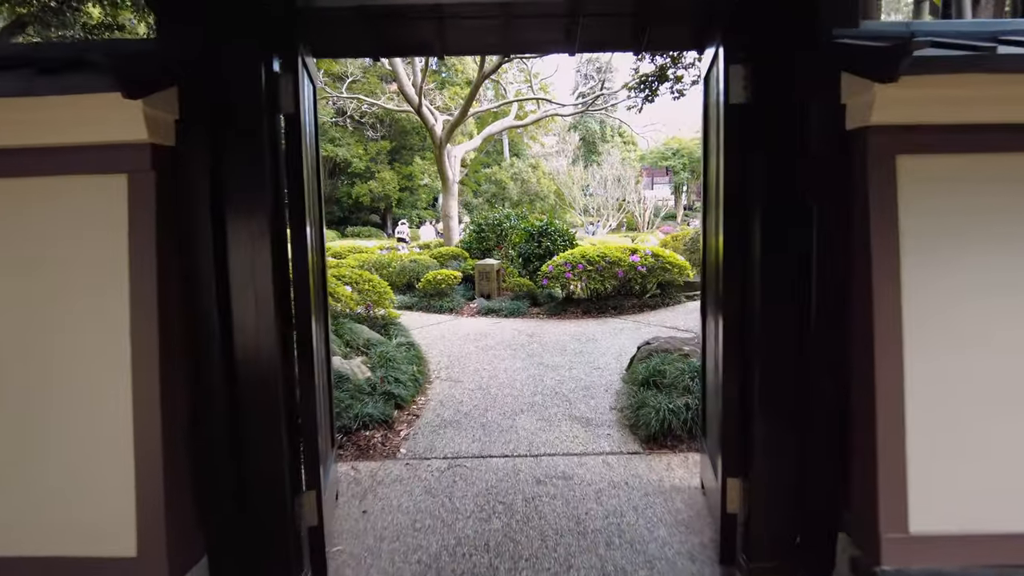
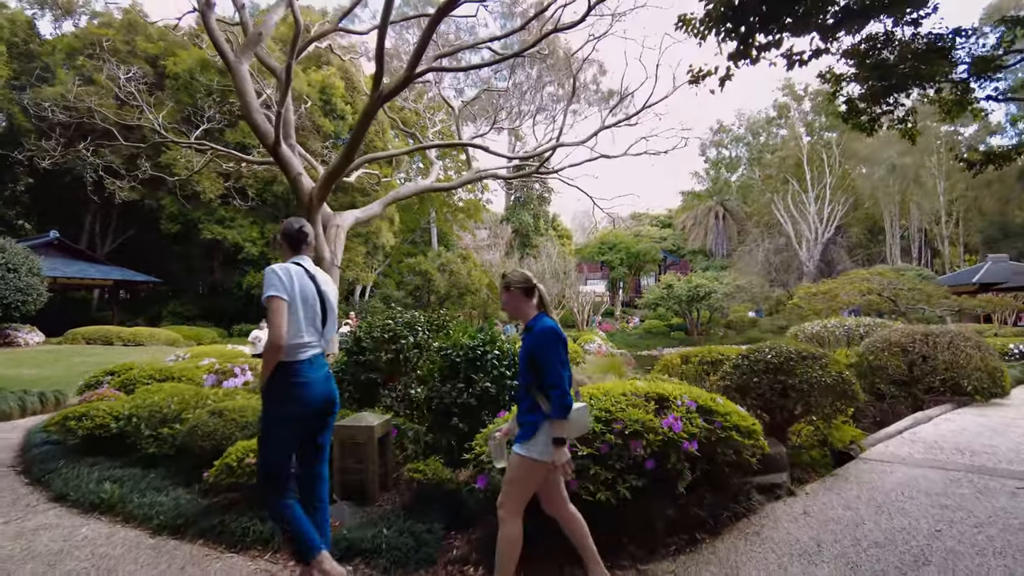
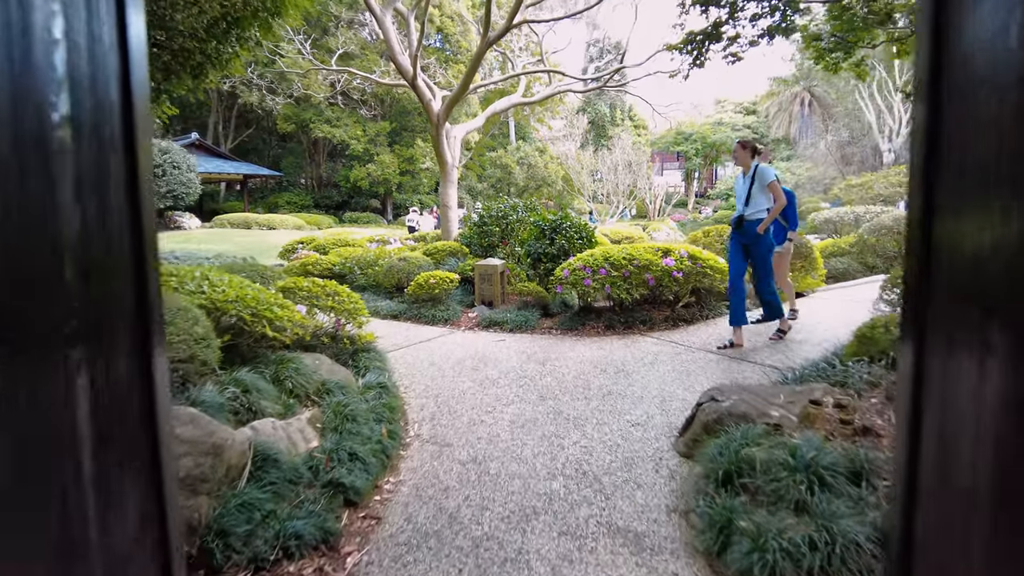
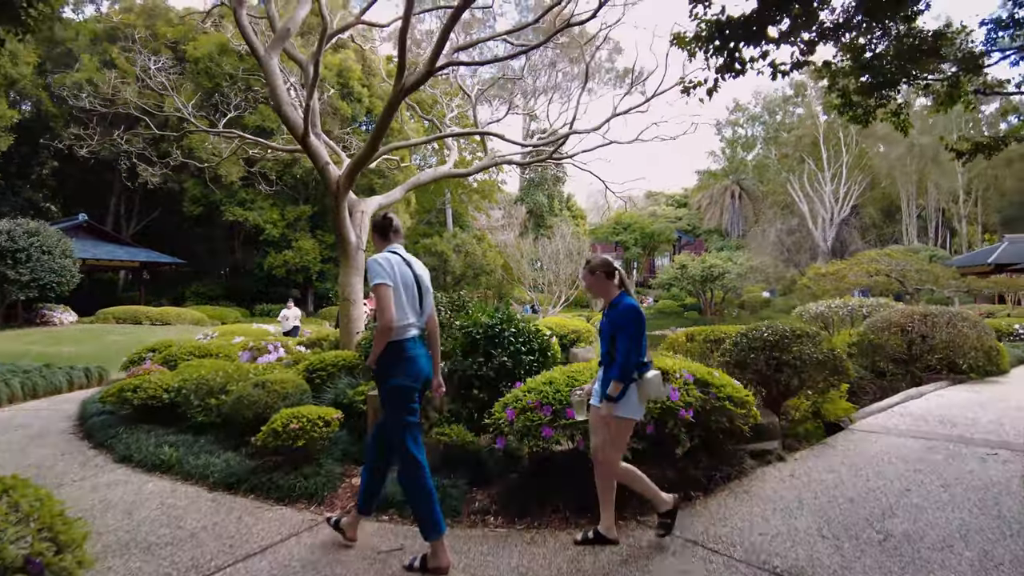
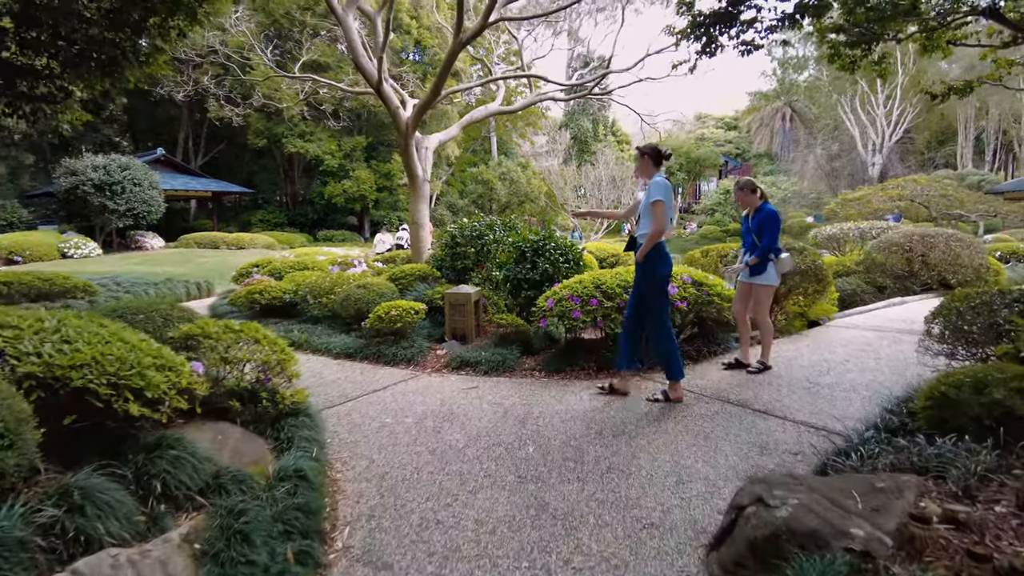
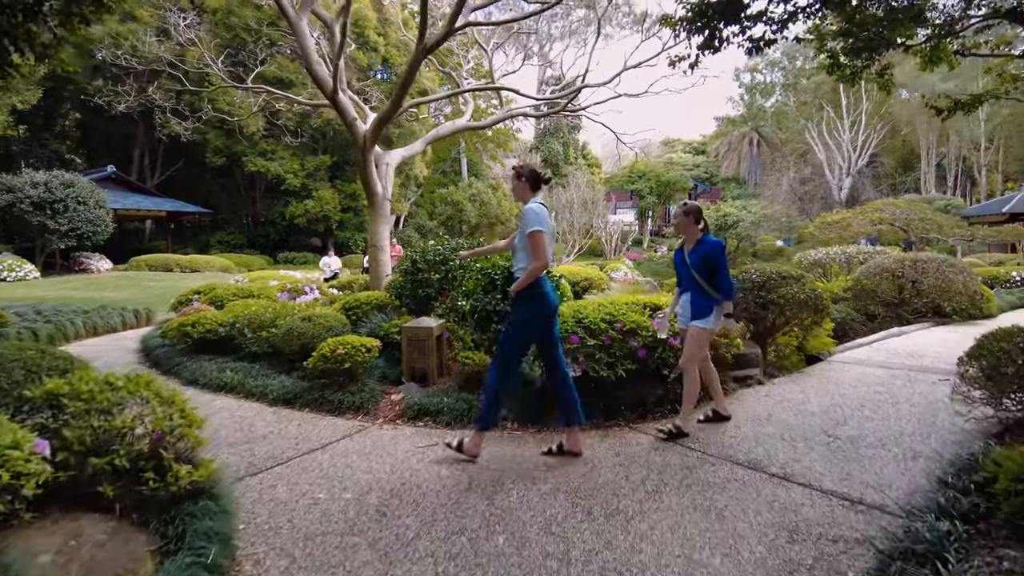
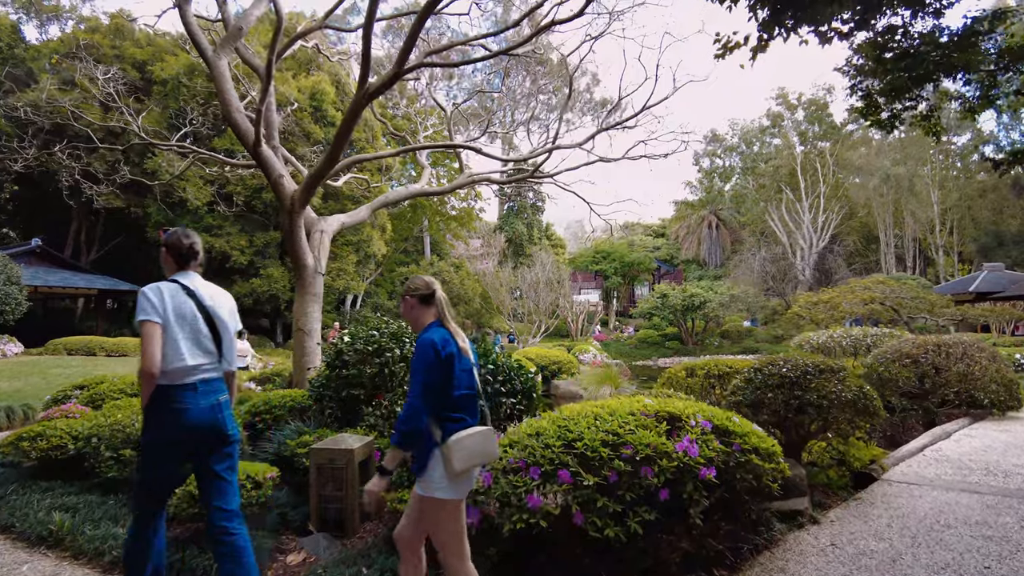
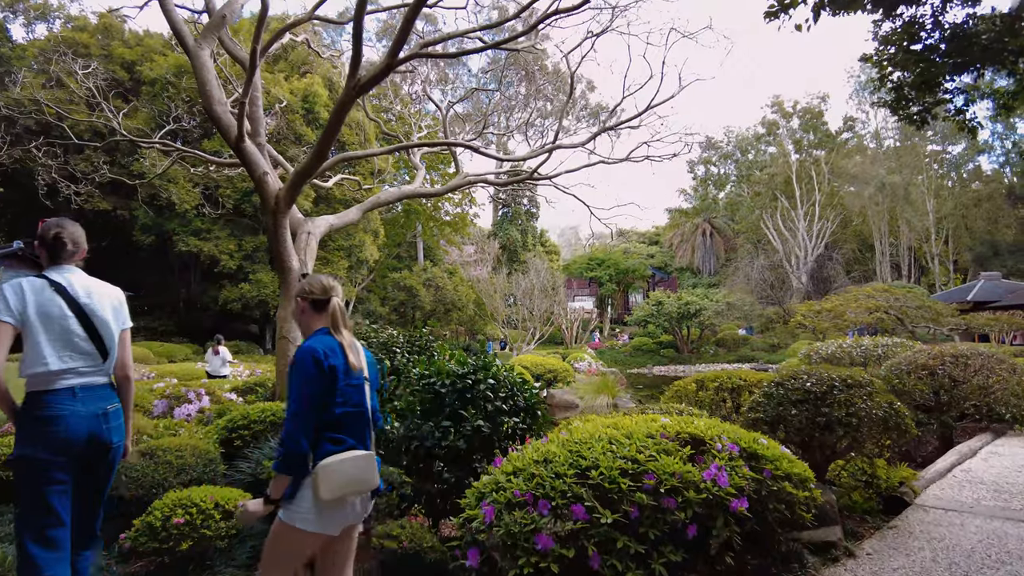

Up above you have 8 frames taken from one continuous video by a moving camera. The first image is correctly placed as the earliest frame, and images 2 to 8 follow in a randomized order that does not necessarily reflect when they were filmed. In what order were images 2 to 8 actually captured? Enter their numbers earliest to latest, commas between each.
3, 5, 6, 4, 2, 7, 8
